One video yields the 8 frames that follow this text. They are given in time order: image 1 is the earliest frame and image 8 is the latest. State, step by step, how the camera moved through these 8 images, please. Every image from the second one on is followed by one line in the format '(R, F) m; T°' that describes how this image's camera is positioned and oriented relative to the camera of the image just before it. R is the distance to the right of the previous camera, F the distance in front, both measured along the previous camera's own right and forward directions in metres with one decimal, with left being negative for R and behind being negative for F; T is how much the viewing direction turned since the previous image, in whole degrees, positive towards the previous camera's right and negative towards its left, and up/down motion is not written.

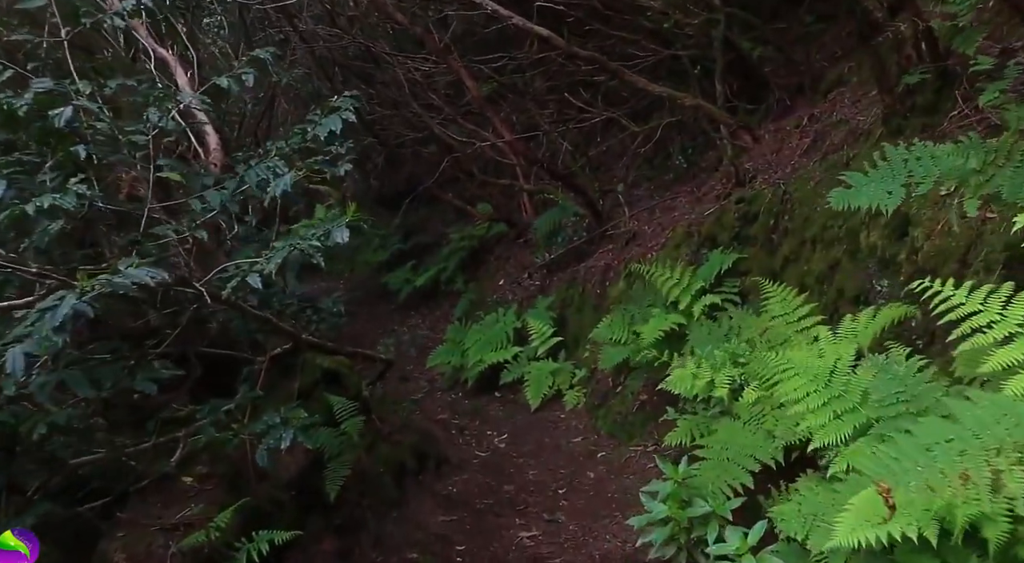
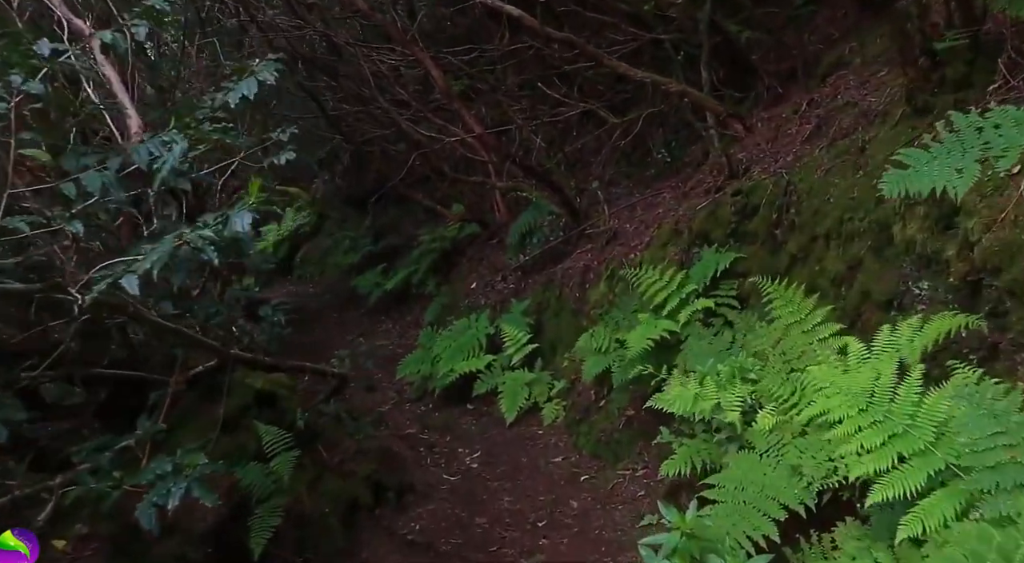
(0.0, +0.7) m; +2°
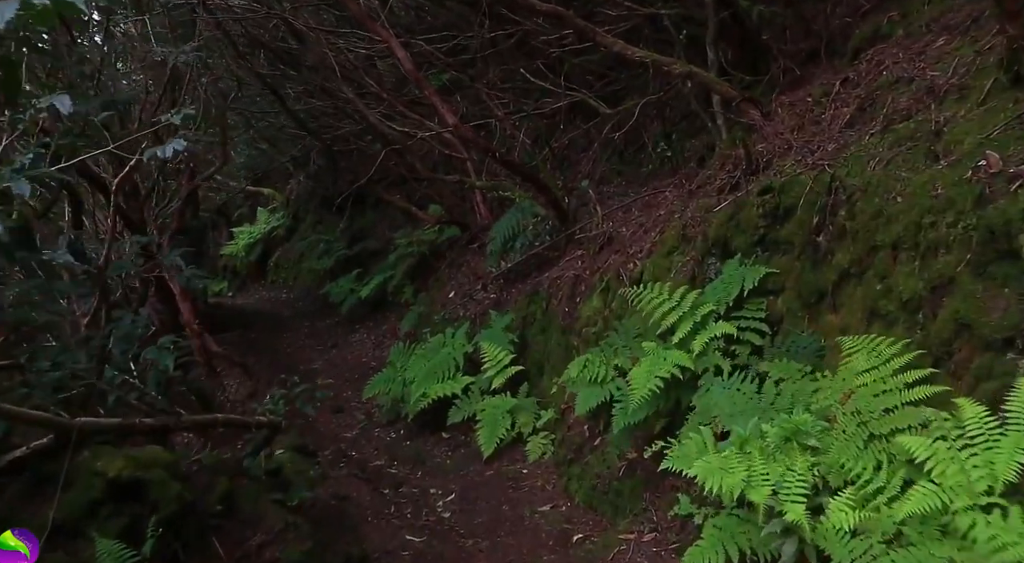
(+0.1, +1.1) m; +1°
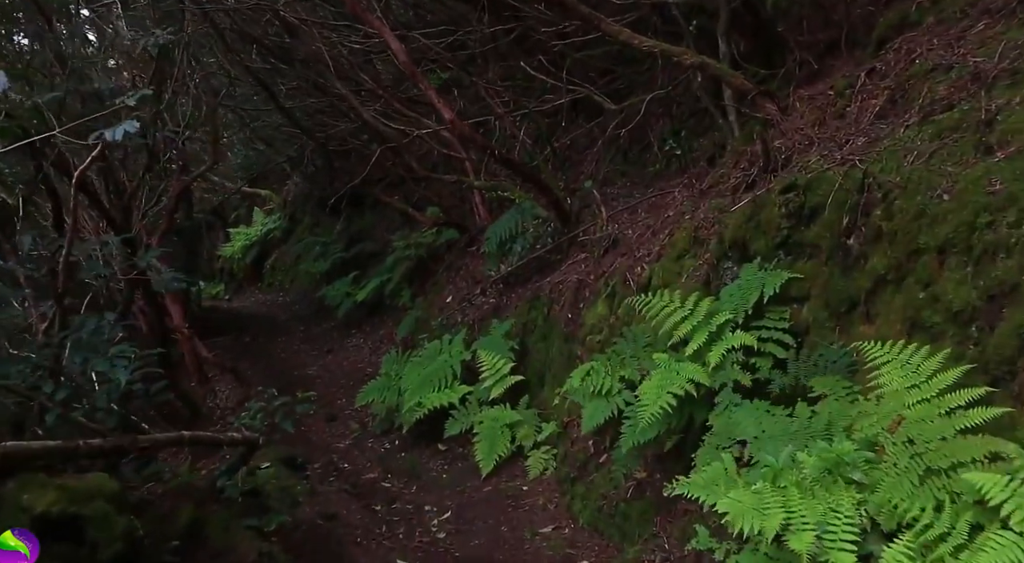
(0.0, +0.4) m; 0°
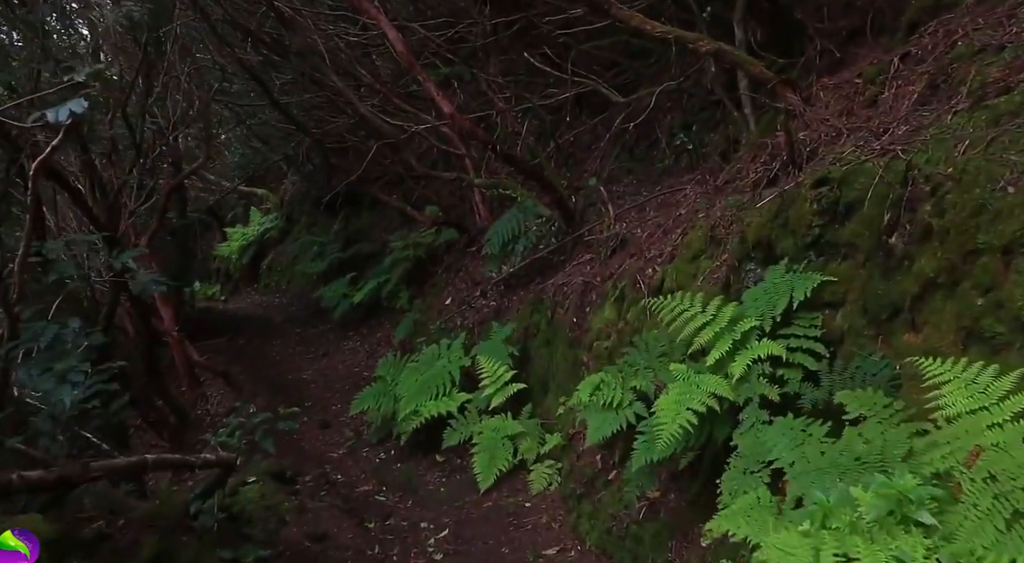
(0.0, +0.4) m; 0°
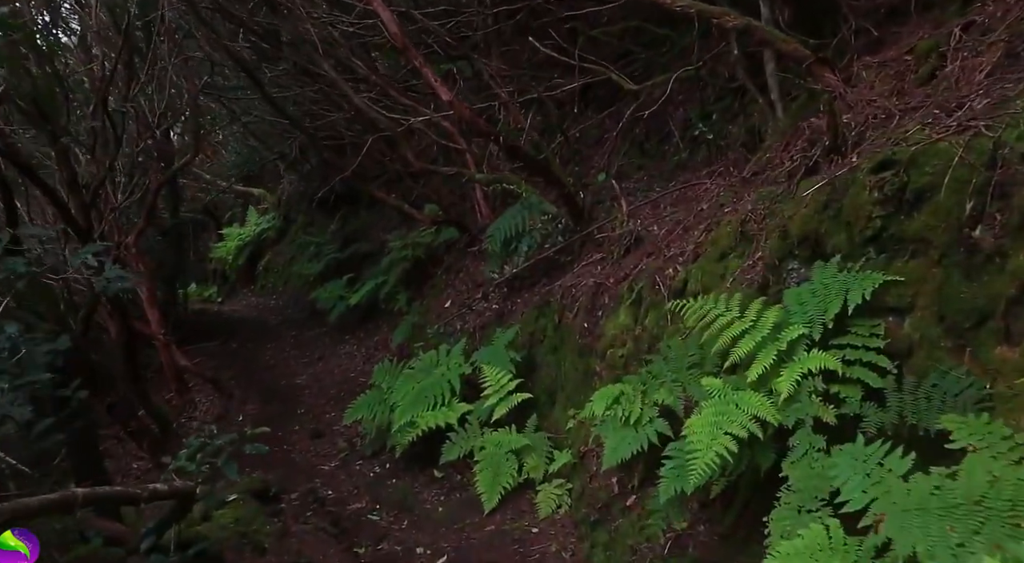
(0.0, +0.6) m; 0°
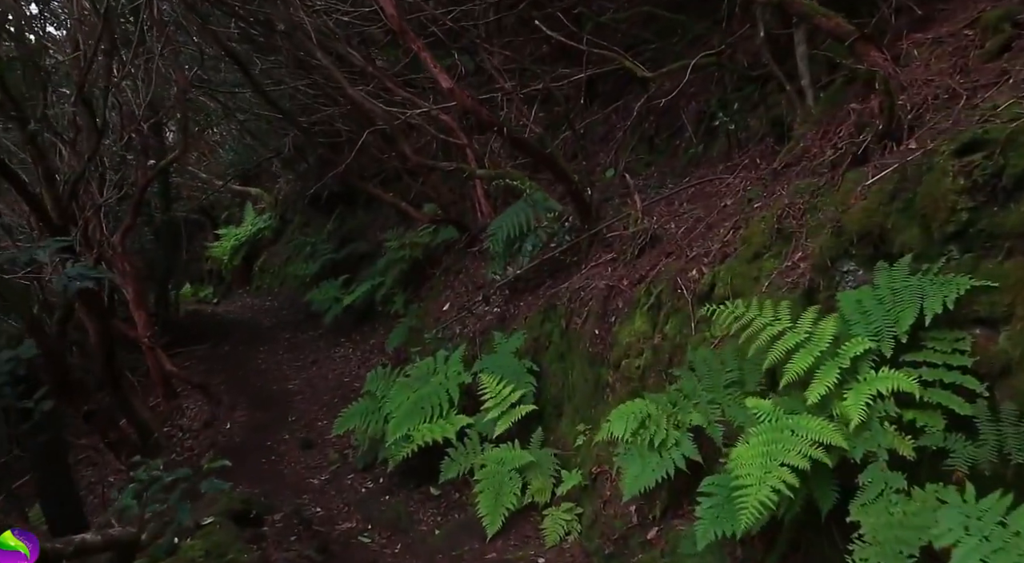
(0.0, +0.6) m; 0°
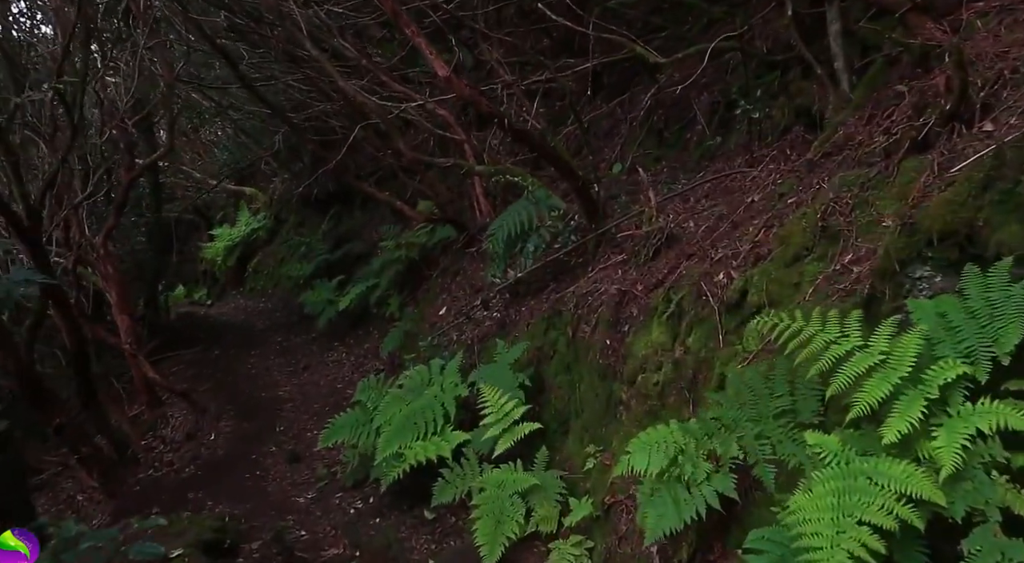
(0.0, +0.6) m; 0°
